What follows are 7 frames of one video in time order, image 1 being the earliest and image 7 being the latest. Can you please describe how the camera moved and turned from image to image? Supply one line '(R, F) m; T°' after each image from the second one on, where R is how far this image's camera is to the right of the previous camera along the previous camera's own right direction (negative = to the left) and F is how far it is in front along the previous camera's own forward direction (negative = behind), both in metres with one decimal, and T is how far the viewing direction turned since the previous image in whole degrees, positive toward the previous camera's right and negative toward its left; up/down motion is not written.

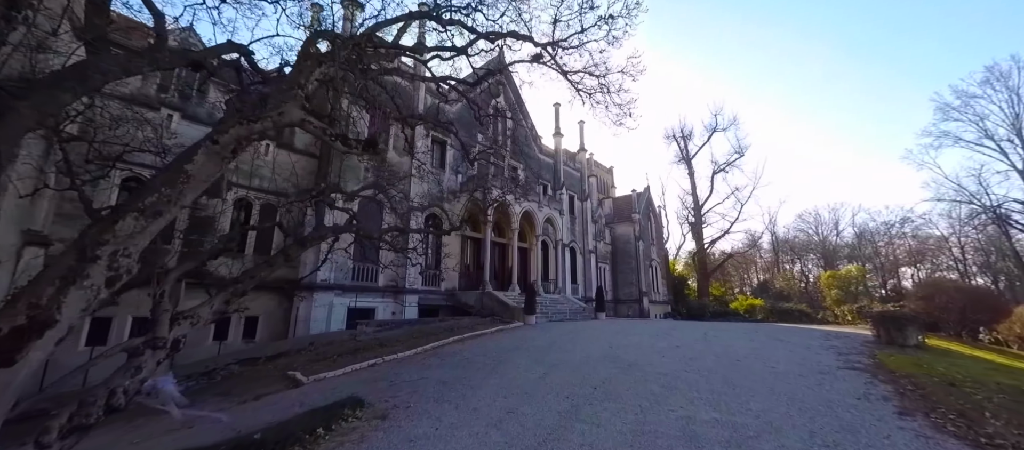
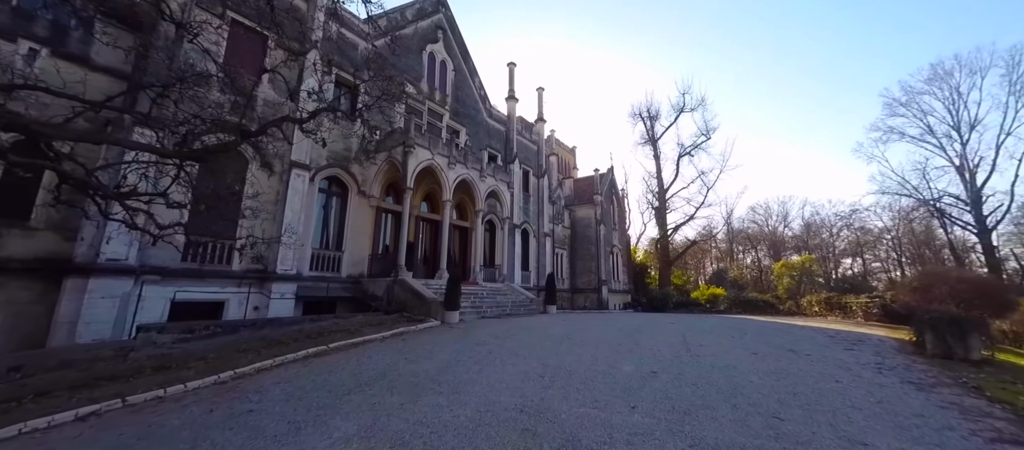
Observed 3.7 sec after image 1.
(+1.5, +4.0) m; +6°
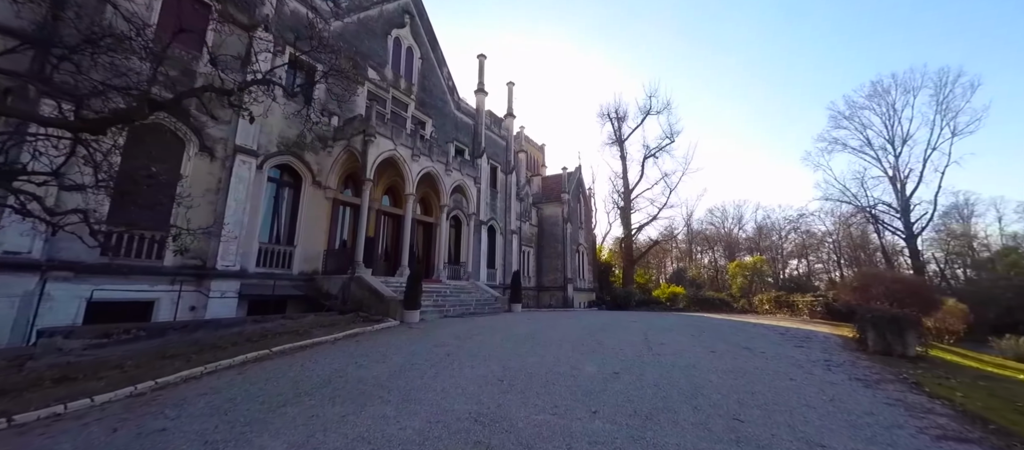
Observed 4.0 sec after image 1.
(+0.1, +0.3) m; +5°
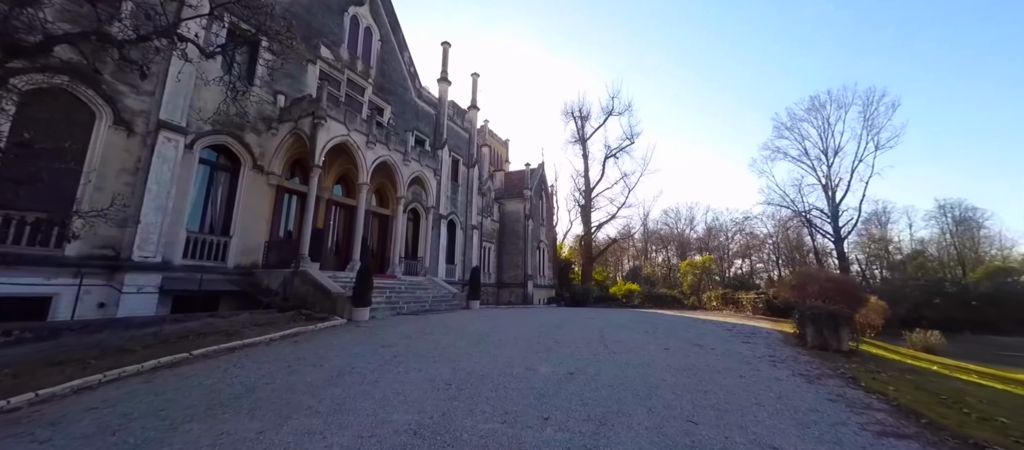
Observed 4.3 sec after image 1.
(+0.1, +0.3) m; +6°
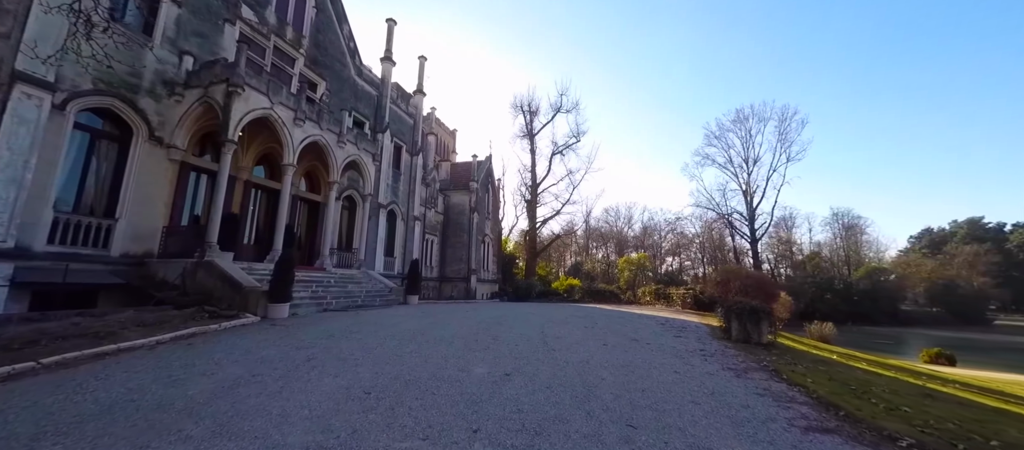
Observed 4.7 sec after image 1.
(+0.1, +0.4) m; +8°
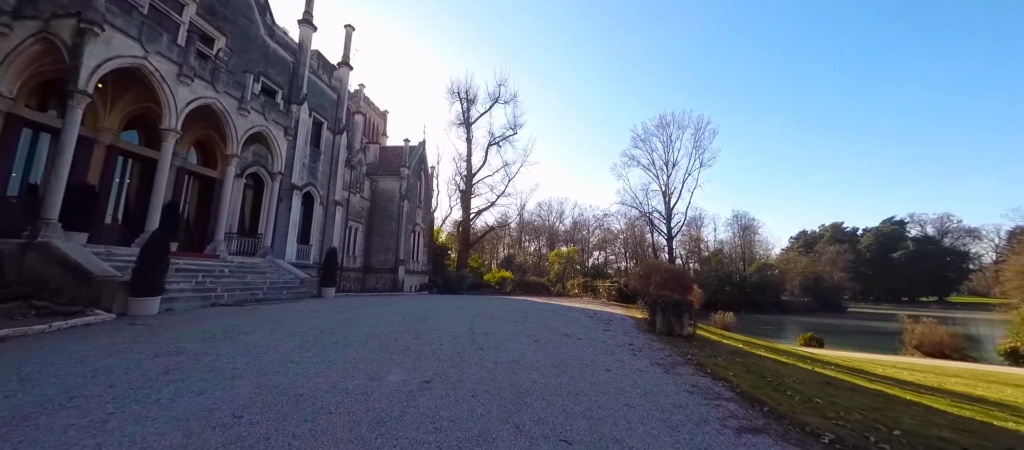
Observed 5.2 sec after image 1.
(+0.1, +0.6) m; +10°
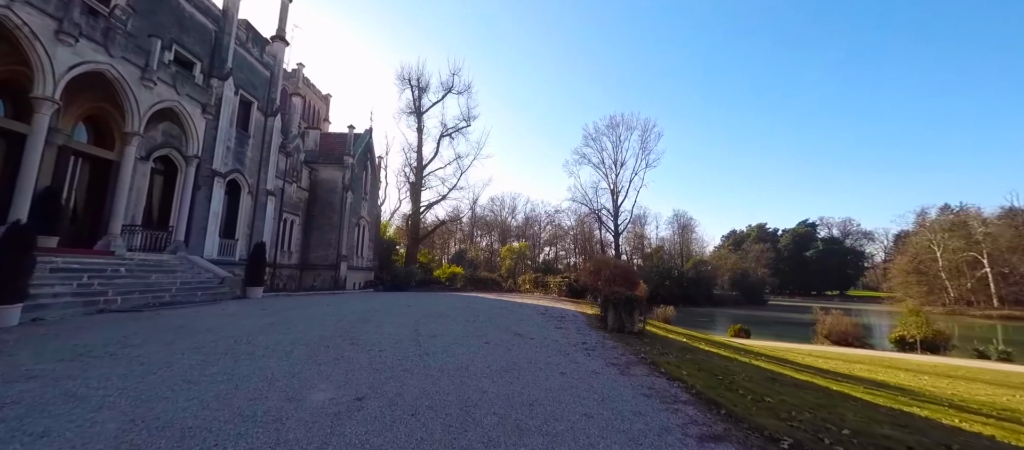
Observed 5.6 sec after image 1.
(0.0, +0.4) m; +7°
